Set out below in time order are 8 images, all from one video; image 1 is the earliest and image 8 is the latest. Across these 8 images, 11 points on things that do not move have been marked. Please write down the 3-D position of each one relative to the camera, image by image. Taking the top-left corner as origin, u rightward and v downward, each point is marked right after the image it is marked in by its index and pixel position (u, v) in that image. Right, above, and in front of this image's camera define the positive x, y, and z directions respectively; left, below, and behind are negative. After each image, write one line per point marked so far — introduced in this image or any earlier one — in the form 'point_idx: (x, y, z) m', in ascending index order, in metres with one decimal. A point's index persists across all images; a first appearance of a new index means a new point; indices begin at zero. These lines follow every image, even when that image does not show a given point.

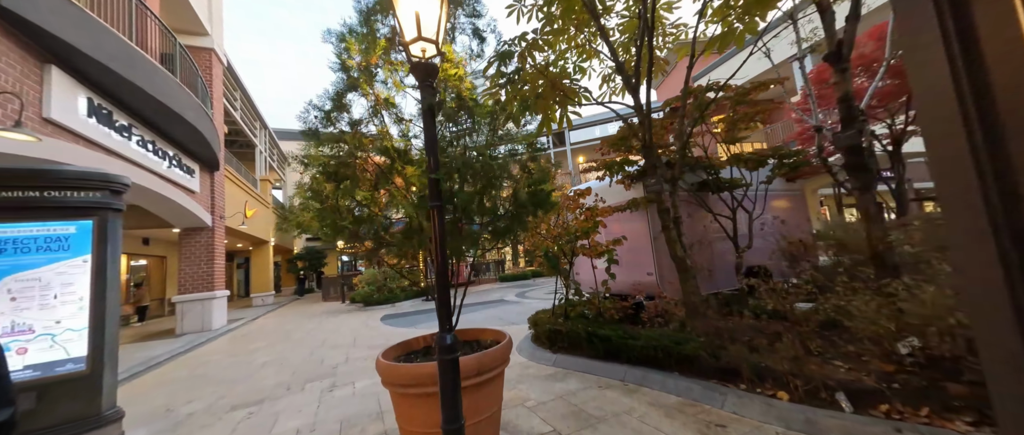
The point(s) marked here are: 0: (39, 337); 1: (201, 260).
0: (-3.6, -0.9, +2.6) m
1: (-8.6, -1.2, +9.3) m
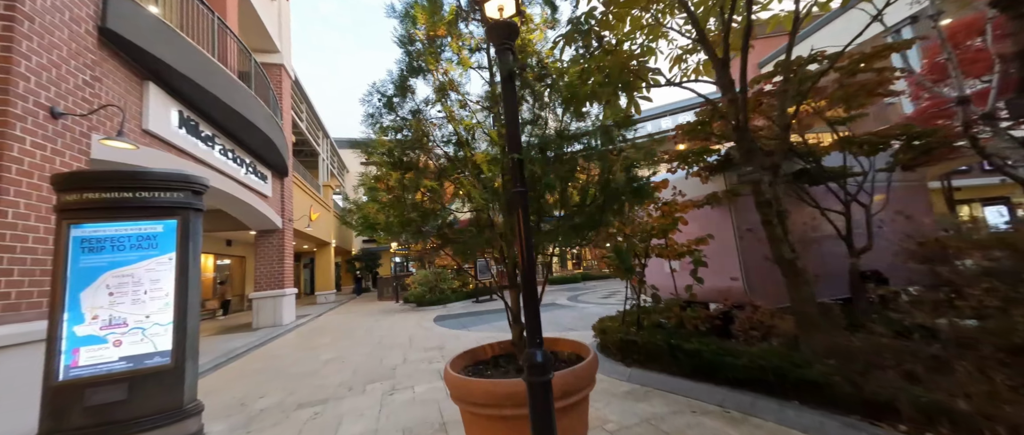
0: (-3.0, -0.9, +2.7) m
1: (-7.2, -1.3, +10.1) m
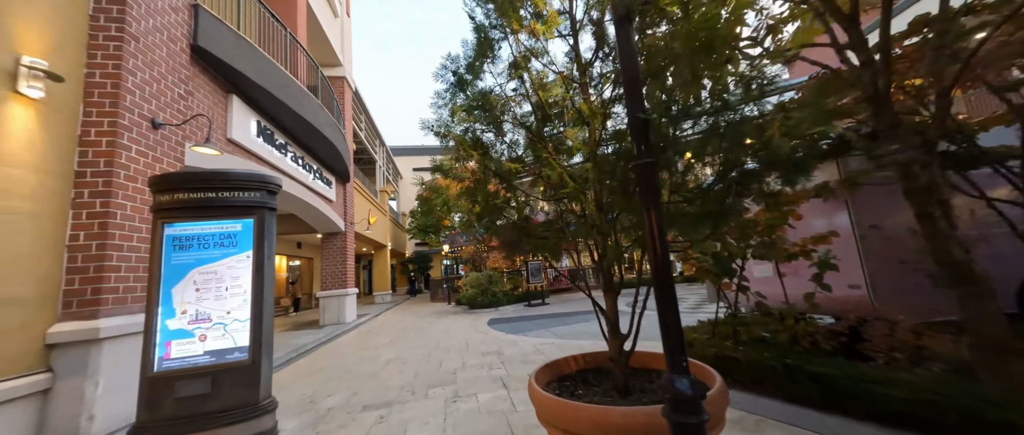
0: (-2.5, -0.9, +2.8) m
1: (-5.5, -1.4, +10.7) m
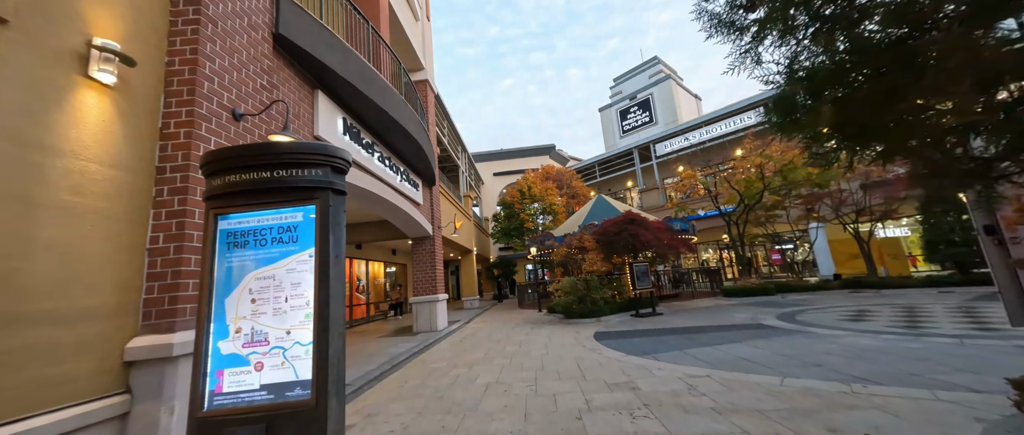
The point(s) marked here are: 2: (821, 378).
0: (-1.5, -0.8, +2.1) m
1: (-2.6, -1.5, +10.4) m
2: (+3.0, -1.6, +3.3) m
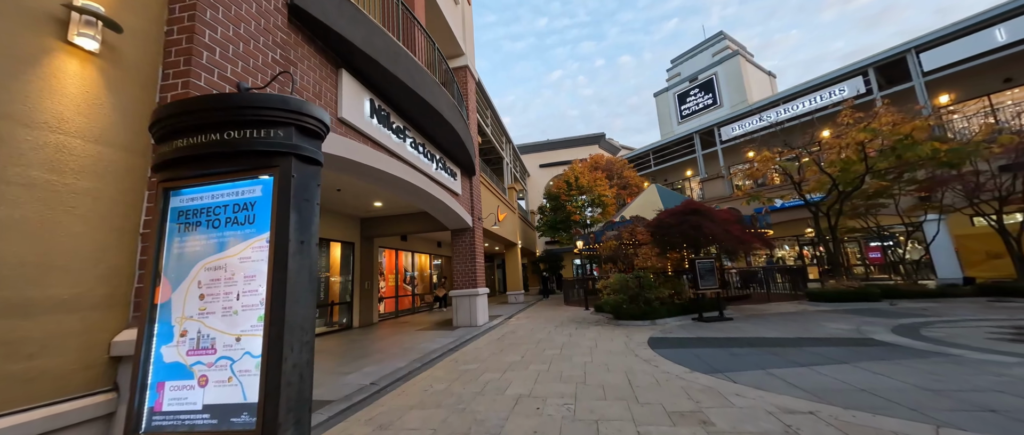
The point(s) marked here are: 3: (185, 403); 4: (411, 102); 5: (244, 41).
0: (-1.4, -0.7, +1.6) m
1: (-1.4, -1.2, +10.0) m
2: (+3.3, -1.4, +2.2) m
3: (-1.5, -0.9, +1.6) m
4: (-1.9, +2.1, +6.2) m
5: (-2.7, +1.8, +3.4) m
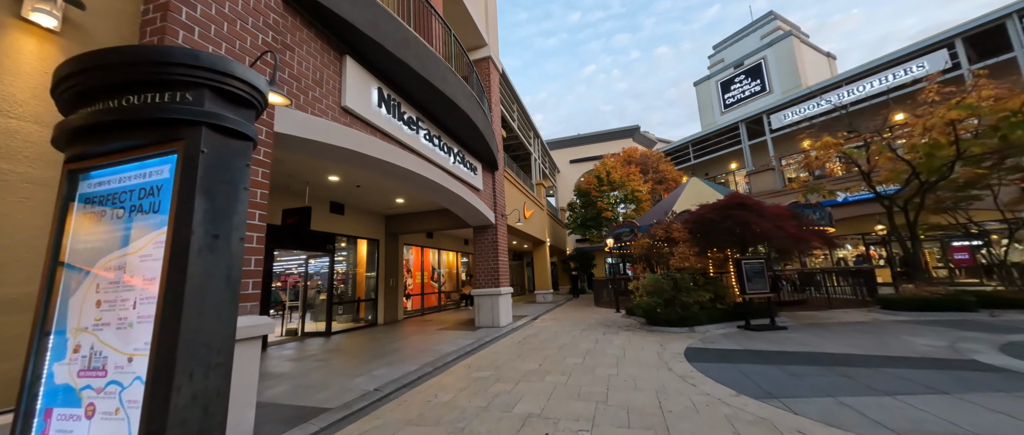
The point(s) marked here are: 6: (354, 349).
0: (-1.5, -0.6, +1.3) m
1: (-0.7, -1.1, +9.7) m
2: (+3.2, -1.4, +1.5) m
3: (-1.7, -0.8, +1.3) m
4: (-1.6, +2.2, +5.9) m
5: (-2.6, +1.8, +3.1) m
6: (-3.5, -2.9, +7.5) m
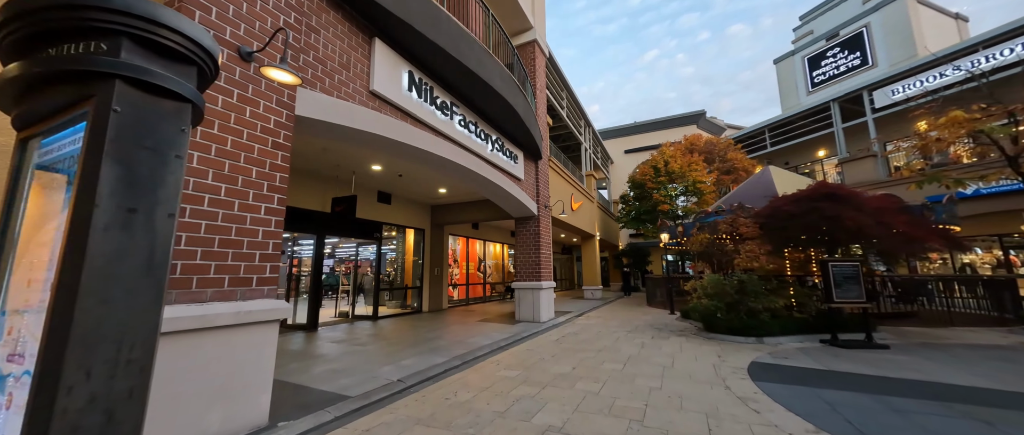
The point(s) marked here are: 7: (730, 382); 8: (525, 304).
0: (-1.6, -0.5, +1.1) m
1: (+0.5, -0.9, +9.3) m
2: (+3.0, -1.3, +0.6) m
3: (-1.8, -0.7, +1.2) m
4: (-0.9, +2.4, +5.7) m
5: (-2.4, +2.0, +3.1) m
6: (-2.7, -2.7, +7.7) m
7: (+2.6, -1.9, +4.0) m
8: (+0.4, -2.4, +9.3) m
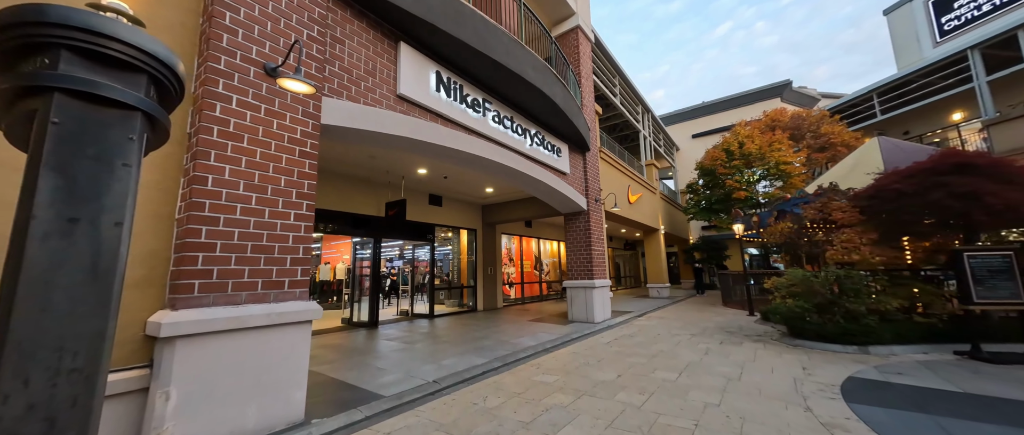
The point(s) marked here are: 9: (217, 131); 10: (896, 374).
0: (-1.8, -0.6, +1.2) m
1: (+1.8, -0.7, +8.9) m
2: (+2.7, -1.2, -0.2) m
3: (-2.0, -0.8, +1.3) m
4: (-0.4, +2.4, +5.5) m
5: (-2.3, +1.9, +3.3) m
6: (-1.5, -2.7, +7.9) m
7: (+2.9, -1.8, +3.2) m
8: (+1.7, -2.3, +8.8) m
9: (-2.5, +0.7, +2.8) m
10: (+4.7, -1.9, +4.1) m
